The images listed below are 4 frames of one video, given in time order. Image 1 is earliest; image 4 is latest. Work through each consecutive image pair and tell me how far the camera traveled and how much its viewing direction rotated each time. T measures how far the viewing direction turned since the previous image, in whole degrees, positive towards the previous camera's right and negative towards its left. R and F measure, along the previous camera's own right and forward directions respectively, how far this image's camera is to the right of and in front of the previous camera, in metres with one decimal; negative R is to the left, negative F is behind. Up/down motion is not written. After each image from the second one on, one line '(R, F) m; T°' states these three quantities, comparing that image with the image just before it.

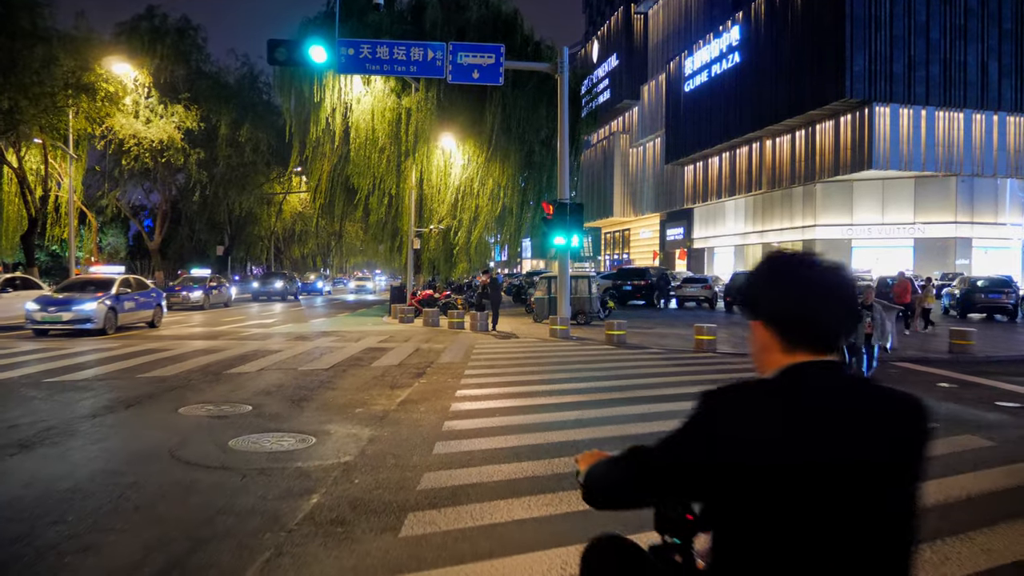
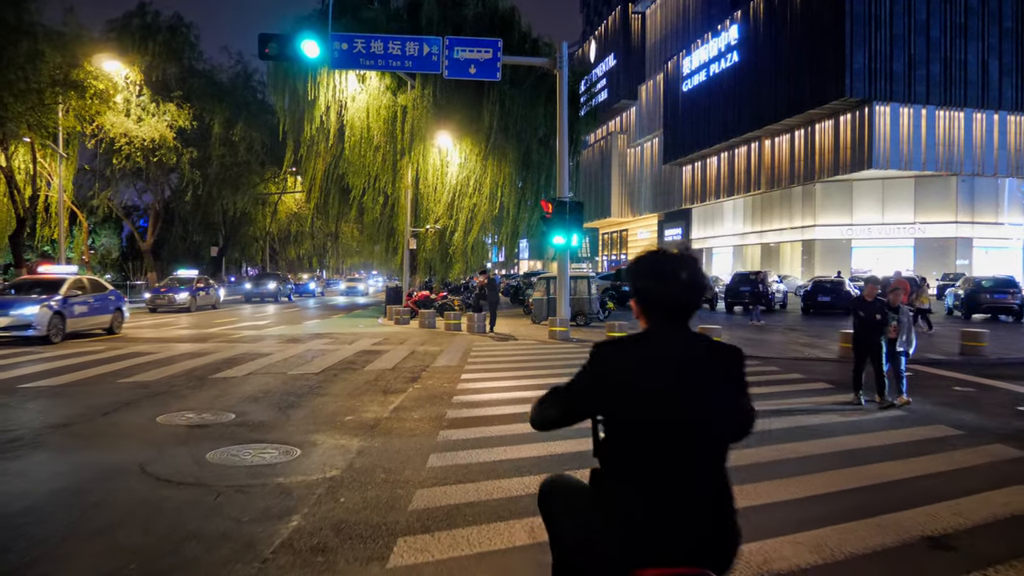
(0.0, +0.4) m; 0°
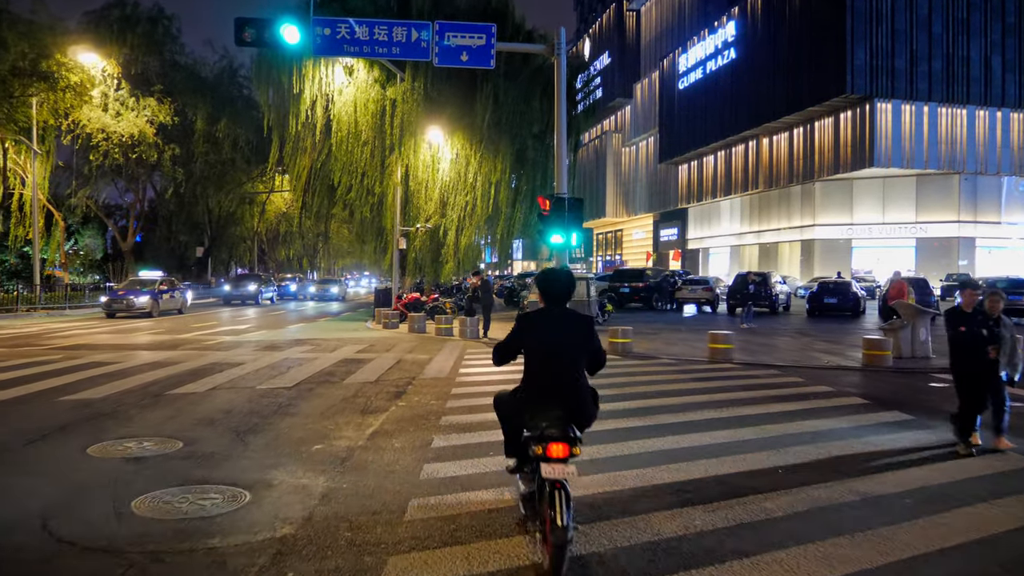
(0.0, +1.0) m; 0°
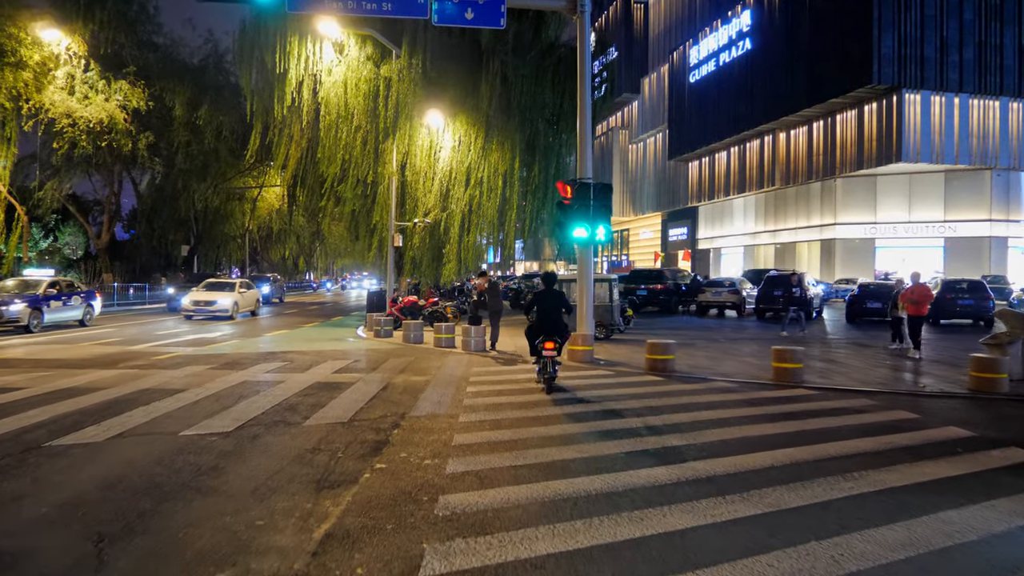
(-0.2, +2.5) m; 0°
